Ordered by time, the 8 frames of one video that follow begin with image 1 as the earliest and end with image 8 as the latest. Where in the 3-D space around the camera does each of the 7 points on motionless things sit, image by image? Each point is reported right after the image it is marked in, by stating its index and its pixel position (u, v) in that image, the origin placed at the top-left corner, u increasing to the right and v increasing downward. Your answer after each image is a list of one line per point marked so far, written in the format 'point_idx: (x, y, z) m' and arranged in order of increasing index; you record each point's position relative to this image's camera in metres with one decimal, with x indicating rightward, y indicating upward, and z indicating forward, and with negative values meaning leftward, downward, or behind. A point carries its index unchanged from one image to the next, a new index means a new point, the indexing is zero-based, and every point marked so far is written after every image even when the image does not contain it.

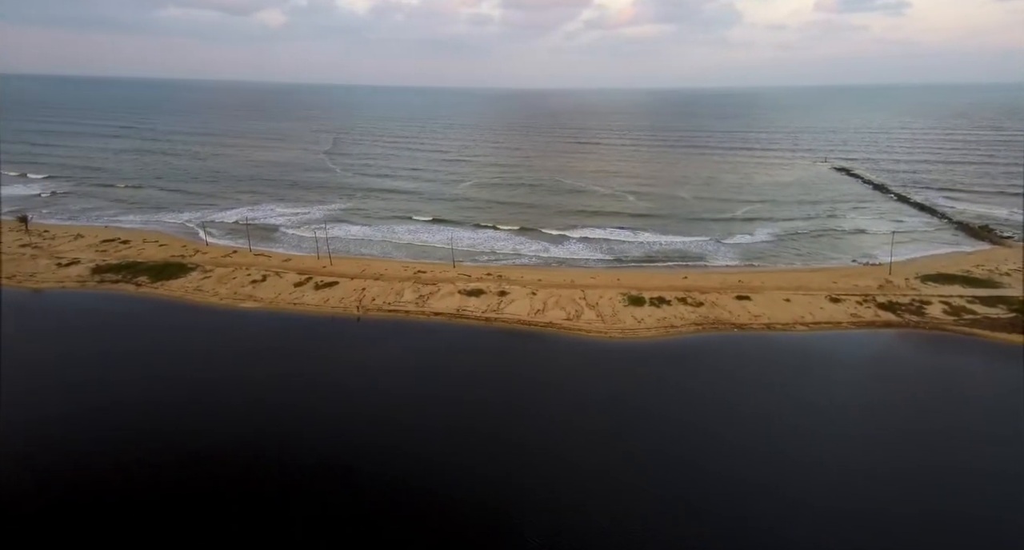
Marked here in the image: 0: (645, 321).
0: (+4.9, -1.7, +19.1) m
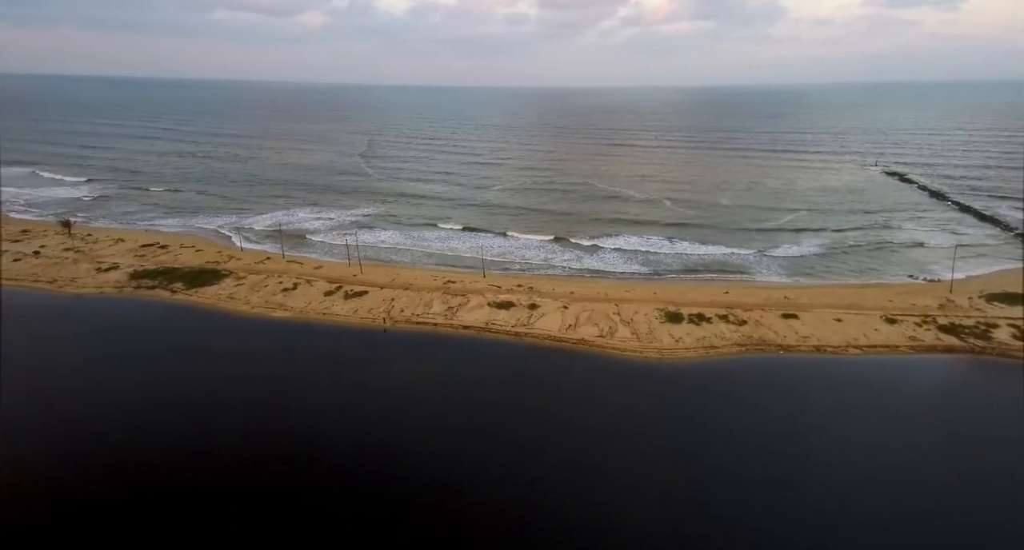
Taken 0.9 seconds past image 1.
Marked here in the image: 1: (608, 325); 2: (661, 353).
0: (+5.9, -2.3, +18.2) m
1: (+3.5, -1.8, +18.9) m
2: (+4.9, -2.6, +17.5) m
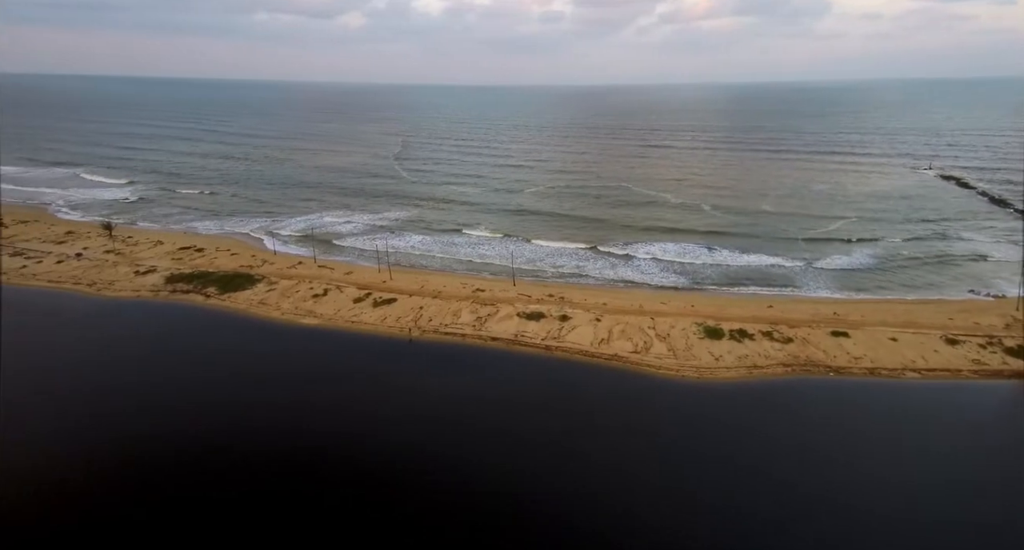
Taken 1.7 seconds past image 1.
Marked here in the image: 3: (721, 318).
0: (+6.9, -2.7, +17.2) m
1: (+4.5, -2.2, +18.1) m
2: (+5.9, -3.1, +16.6) m
3: (+7.9, -1.6, +19.7) m
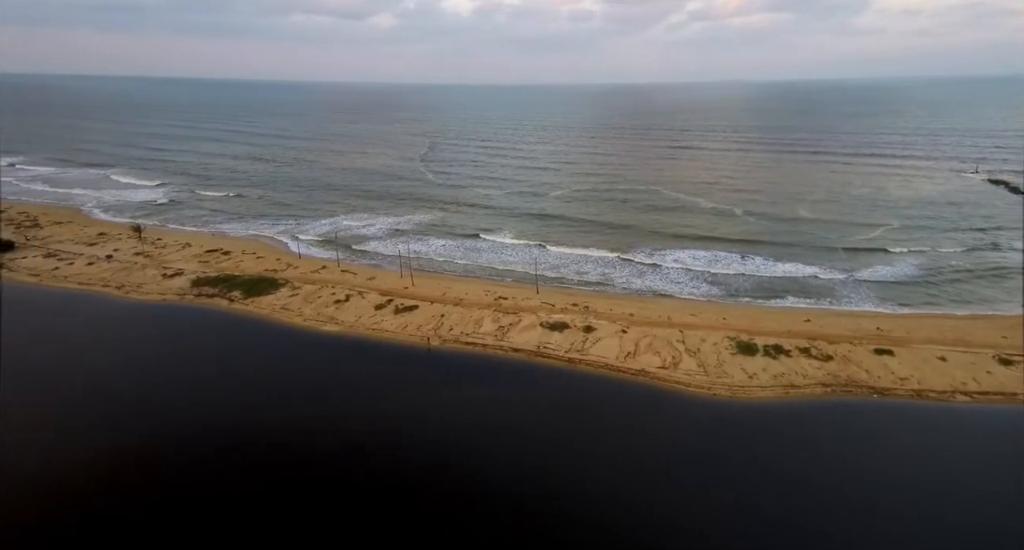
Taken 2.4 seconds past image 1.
0: (+7.6, -3.2, +16.4) m
1: (+5.3, -2.6, +17.4) m
2: (+6.6, -3.5, +15.8) m
3: (+8.7, -2.0, +18.8) m
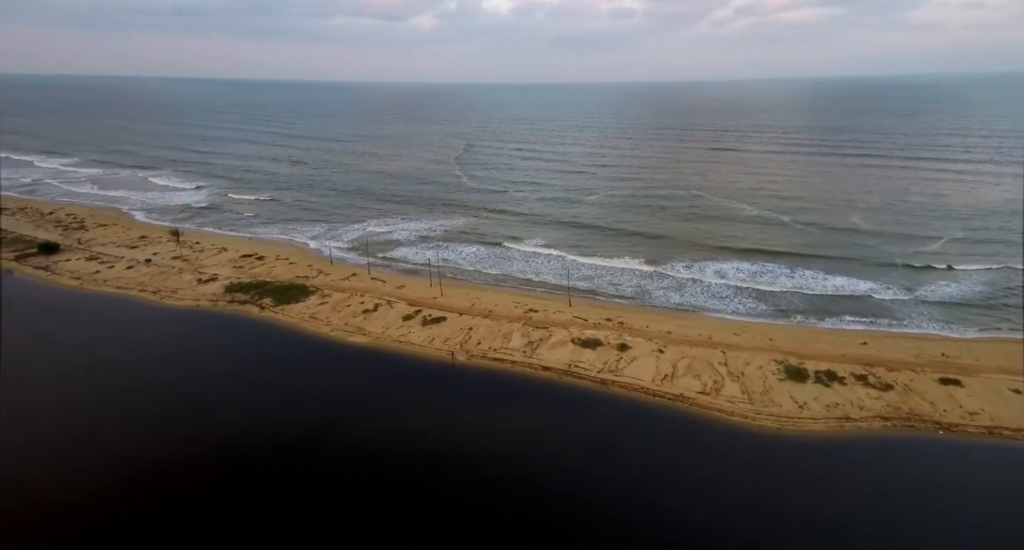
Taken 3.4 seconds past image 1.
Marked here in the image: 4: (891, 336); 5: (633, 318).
0: (+8.5, -3.8, +15.1) m
1: (+6.2, -3.2, +16.2) m
2: (+7.4, -4.1, +14.6) m
3: (+9.7, -2.7, +17.4) m
4: (+13.4, -2.1, +18.7) m
5: (+4.6, -1.6, +19.9) m
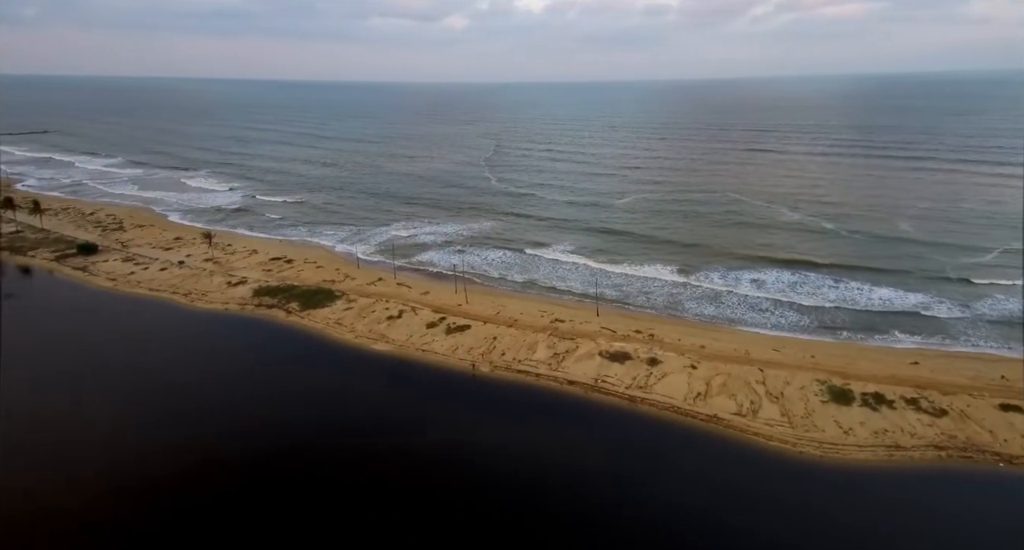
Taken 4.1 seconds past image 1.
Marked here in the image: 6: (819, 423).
0: (+9.1, -4.2, +14.1) m
1: (+6.9, -3.6, +15.4) m
2: (+8.0, -4.5, +13.7) m
3: (+10.5, -3.1, +16.4) m
4: (+14.2, -2.6, +17.4) m
5: (+5.5, -2.0, +19.2) m
6: (+8.4, -4.0, +14.5) m
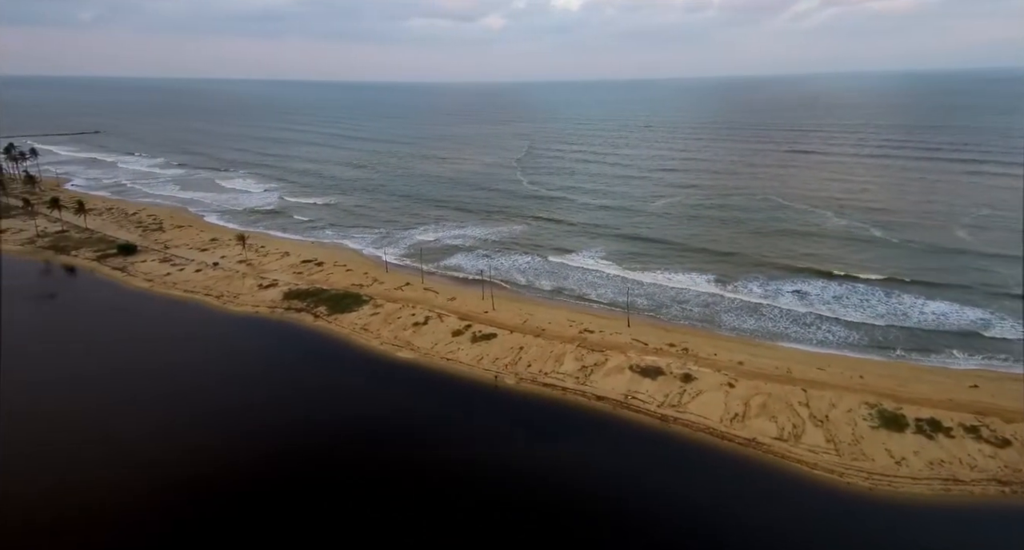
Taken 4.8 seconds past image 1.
0: (+9.8, -4.7, +13.0) m
1: (+7.6, -4.0, +14.5) m
2: (+8.6, -4.9, +12.7) m
3: (+11.3, -3.6, +15.2) m
4: (+15.1, -3.2, +16.0) m
5: (+6.5, -2.4, +18.3) m
6: (+9.1, -4.5, +13.5) m
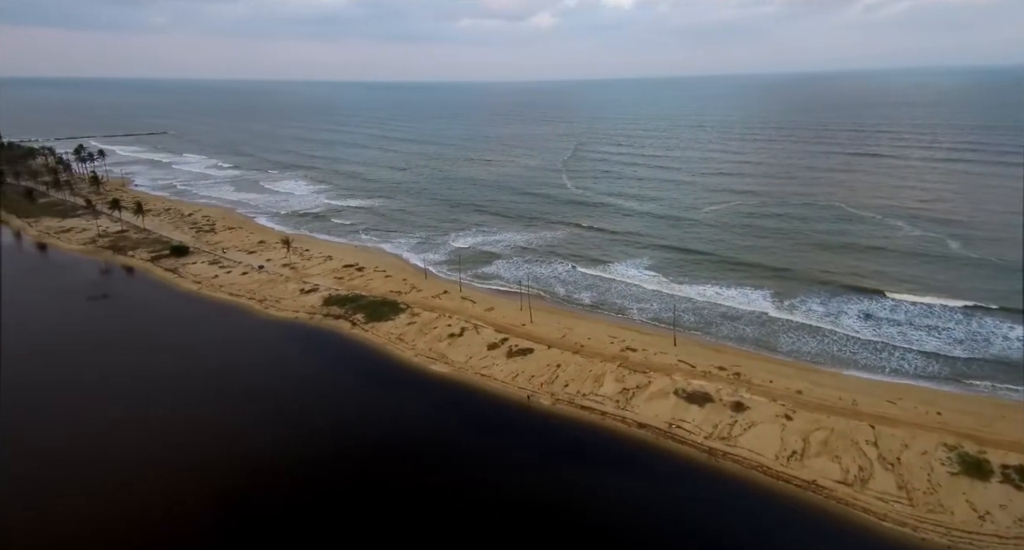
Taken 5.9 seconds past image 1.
0: (+10.5, -5.4, +11.5) m
1: (+8.5, -4.7, +13.1) m
2: (+9.3, -5.6, +11.3) m
3: (+12.2, -4.3, +13.5) m
4: (+16.1, -4.0, +14.1) m
5: (+7.7, -3.0, +17.0) m
6: (+9.8, -5.2, +12.0) m
